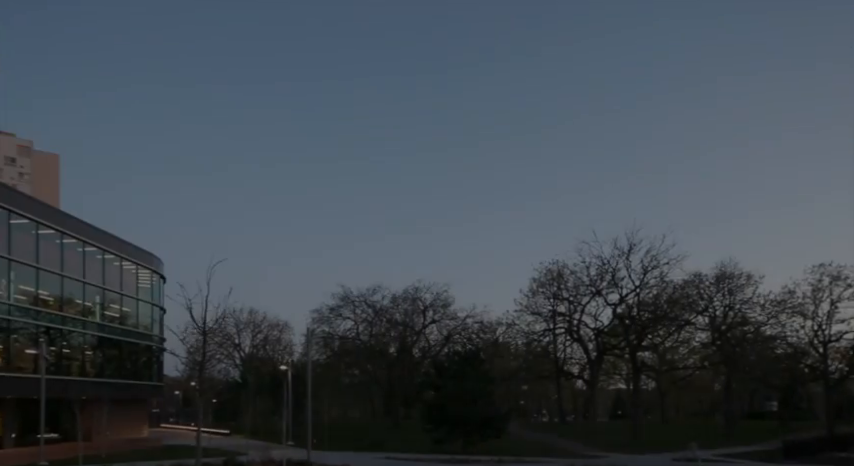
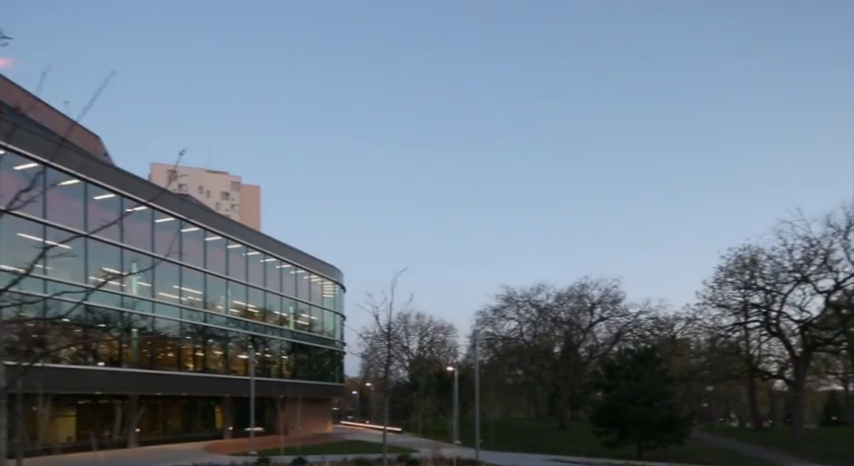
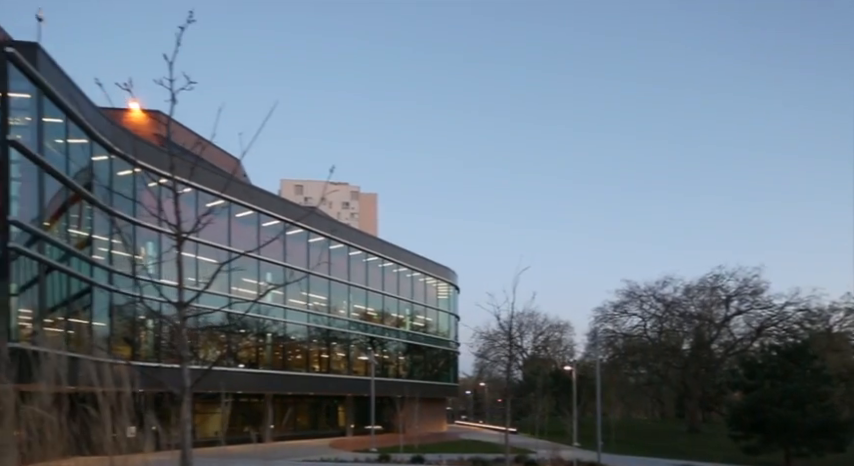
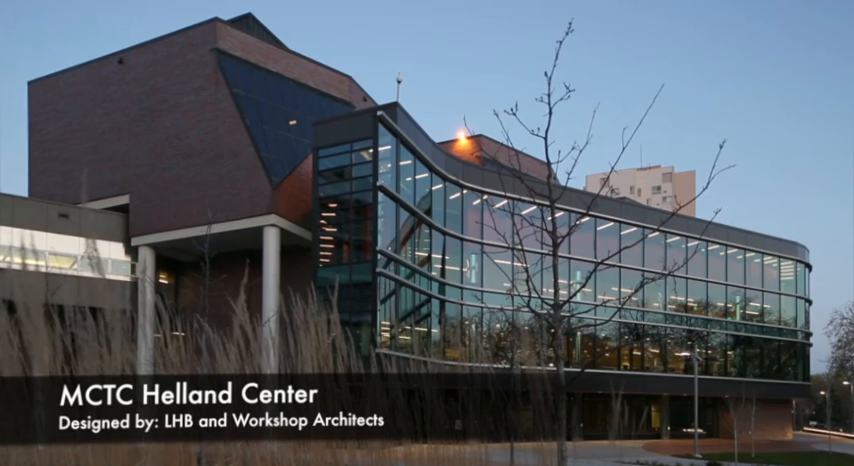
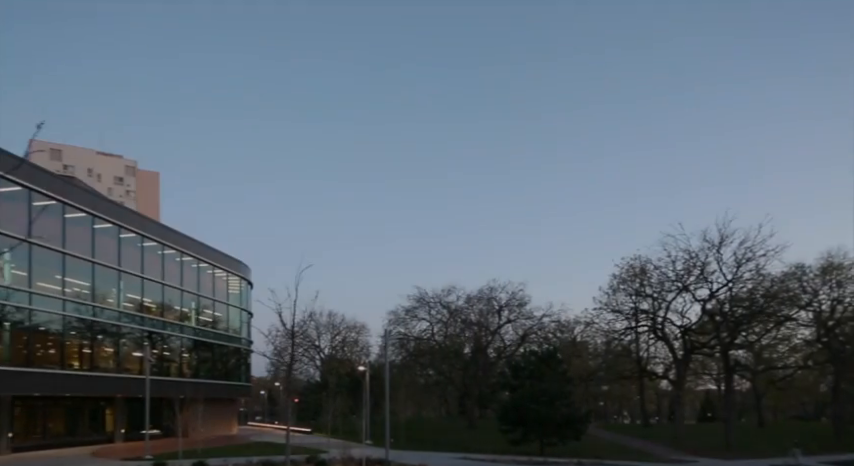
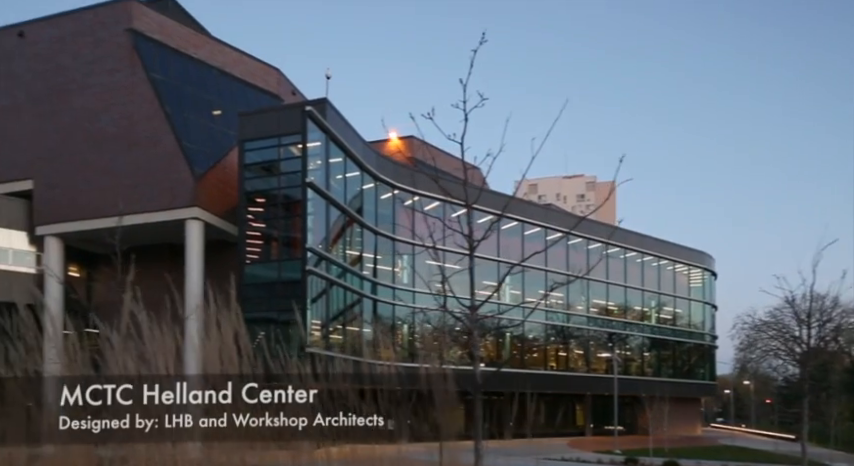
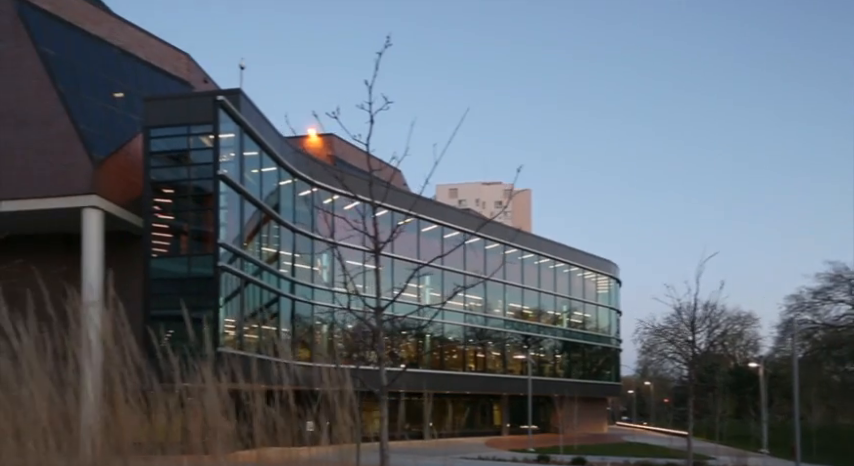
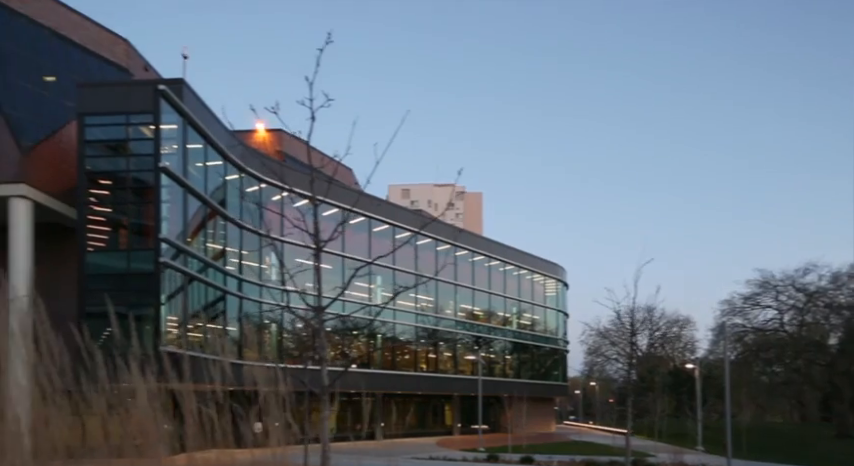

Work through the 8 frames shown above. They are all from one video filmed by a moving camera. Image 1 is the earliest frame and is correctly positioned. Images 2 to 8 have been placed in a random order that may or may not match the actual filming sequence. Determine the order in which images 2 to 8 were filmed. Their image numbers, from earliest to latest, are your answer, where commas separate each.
5, 2, 3, 8, 7, 6, 4
